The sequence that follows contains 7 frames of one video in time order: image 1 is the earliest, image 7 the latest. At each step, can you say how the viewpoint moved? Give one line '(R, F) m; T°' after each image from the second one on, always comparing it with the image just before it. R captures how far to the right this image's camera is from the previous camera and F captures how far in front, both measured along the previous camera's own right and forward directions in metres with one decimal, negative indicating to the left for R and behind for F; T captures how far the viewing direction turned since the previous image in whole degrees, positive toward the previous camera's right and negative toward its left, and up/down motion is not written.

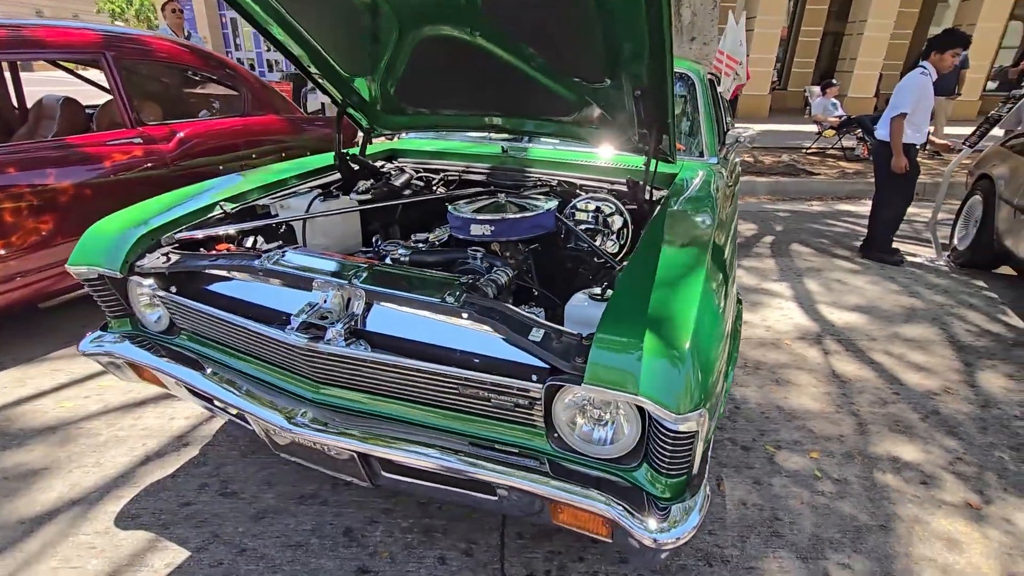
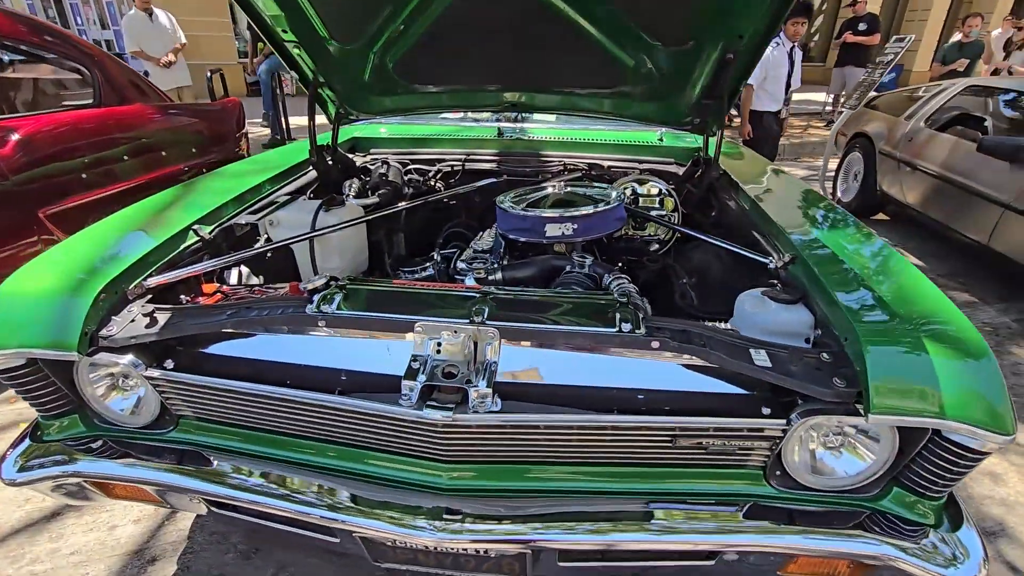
(-0.8, +0.5) m; +14°
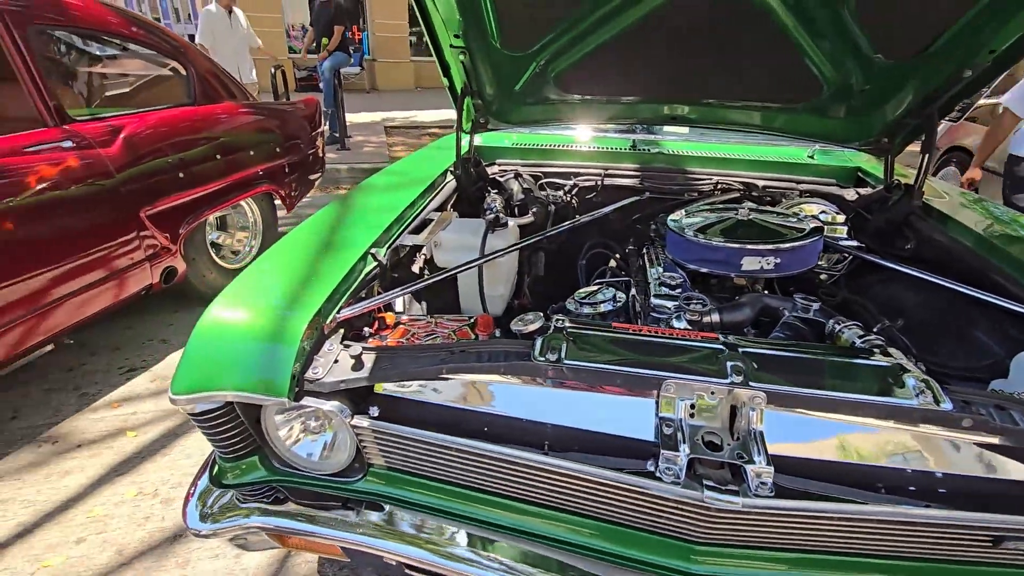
(-0.5, +0.2) m; -3°
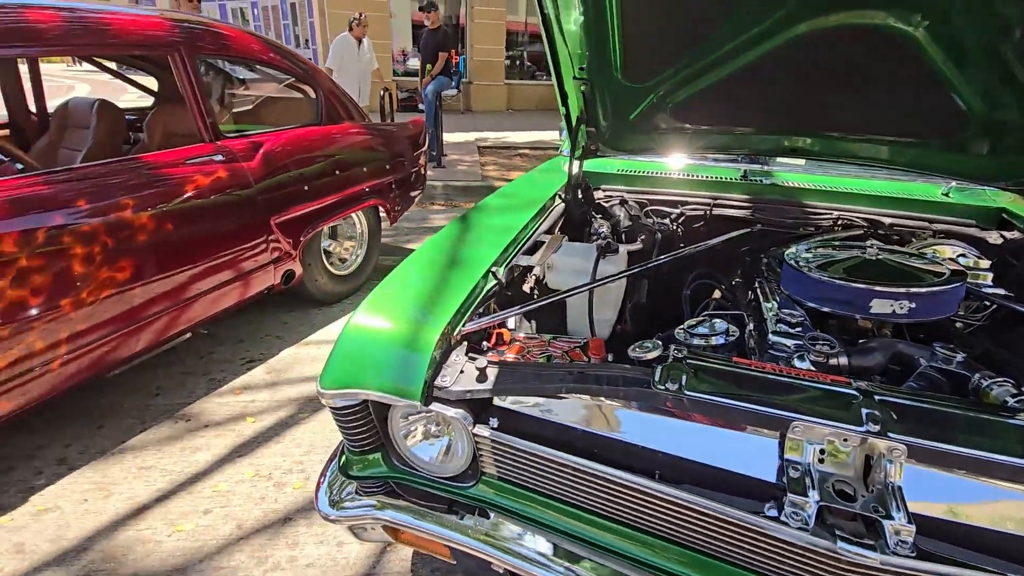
(-0.1, -0.1) m; -8°
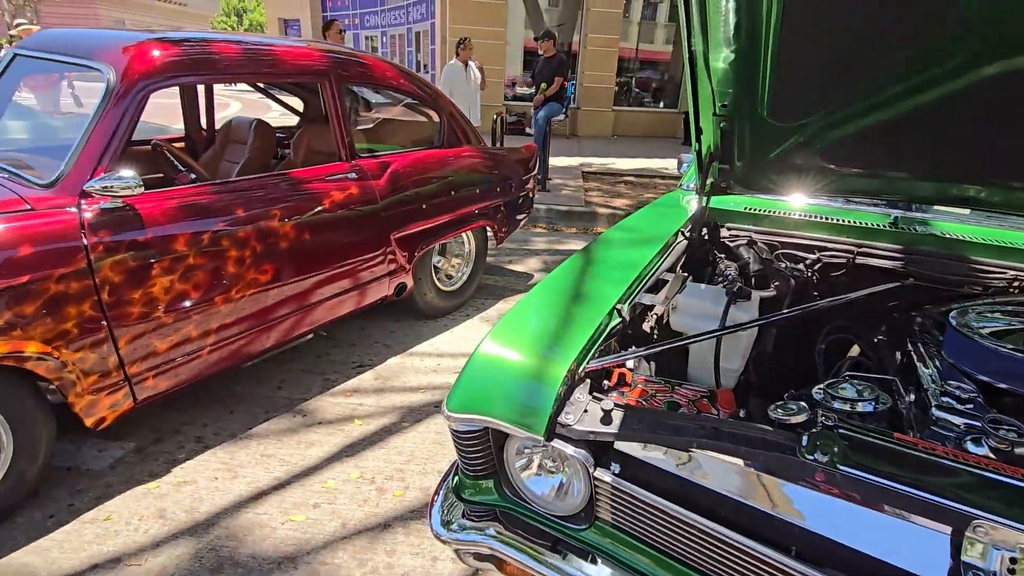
(-0.1, 0.0) m; -10°
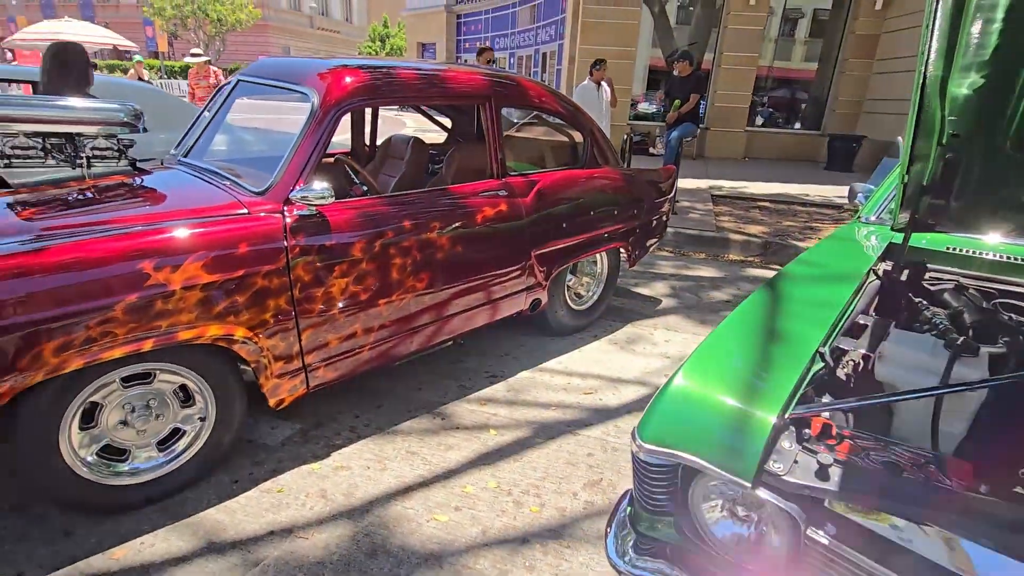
(-0.3, 0.0) m; -11°
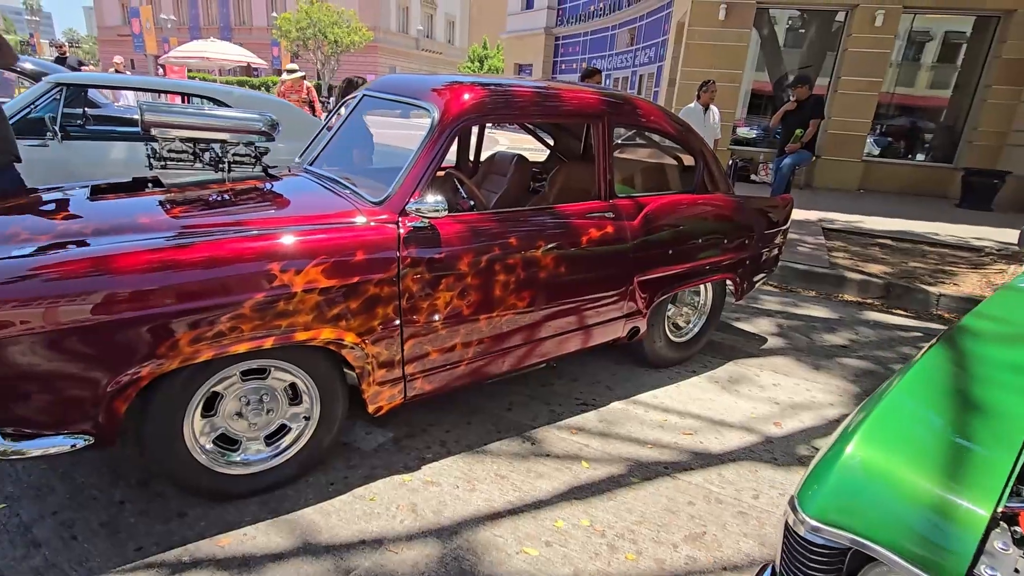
(-0.2, +0.1) m; -9°
